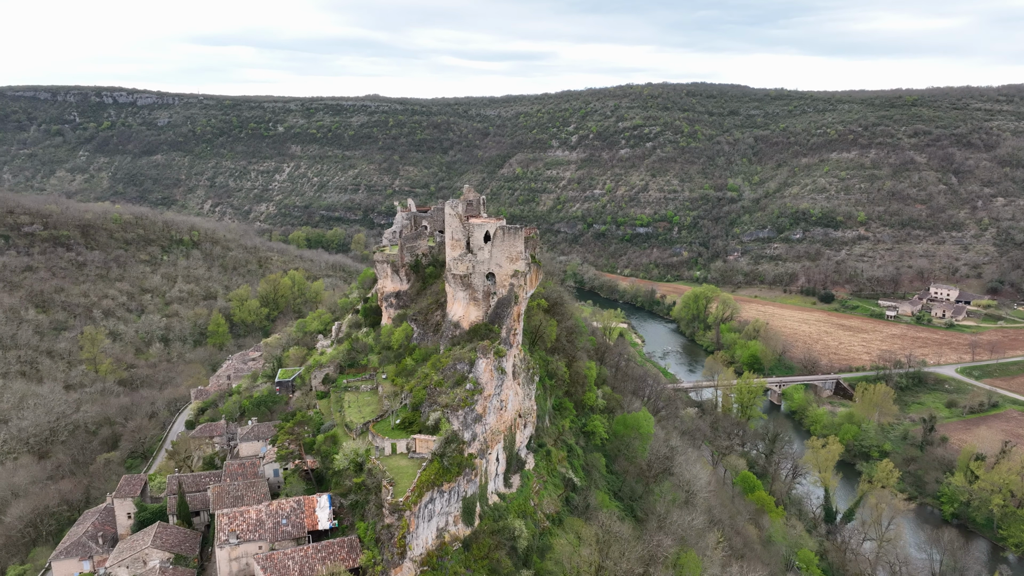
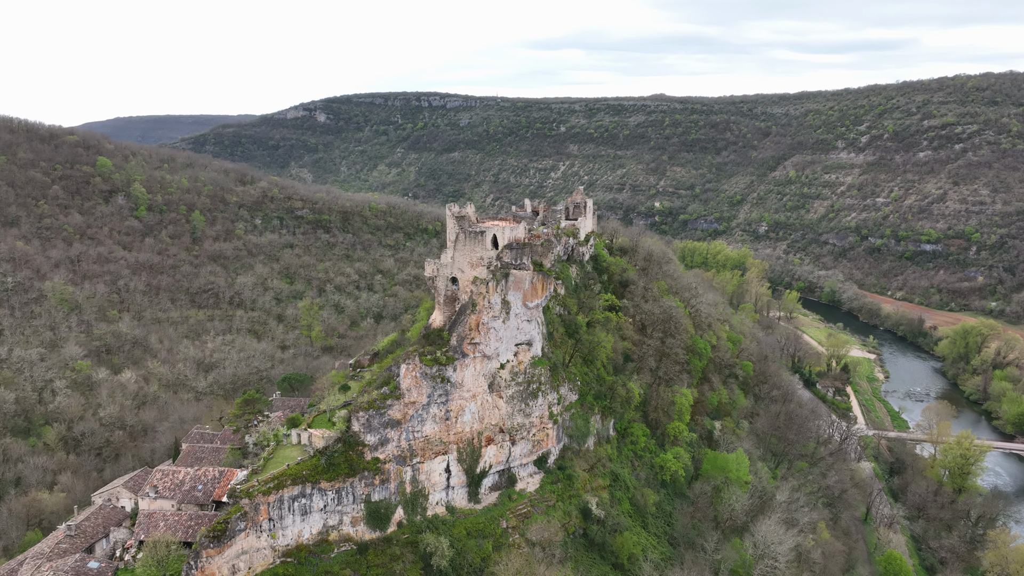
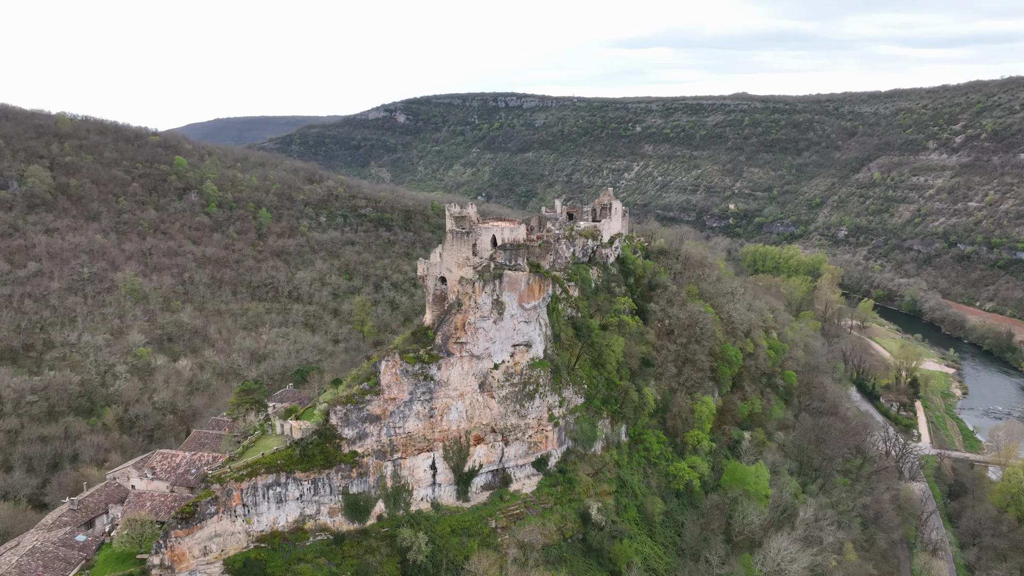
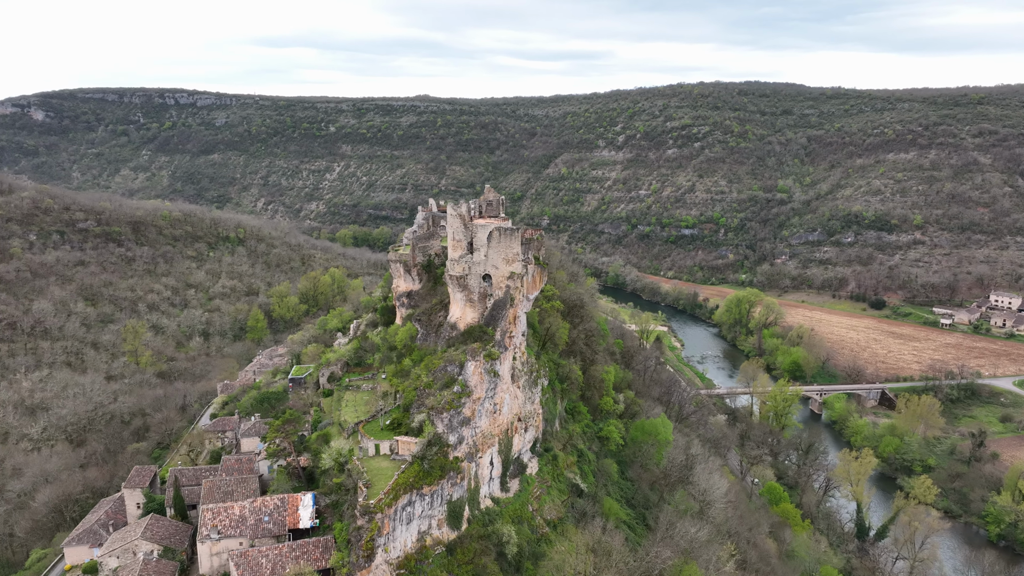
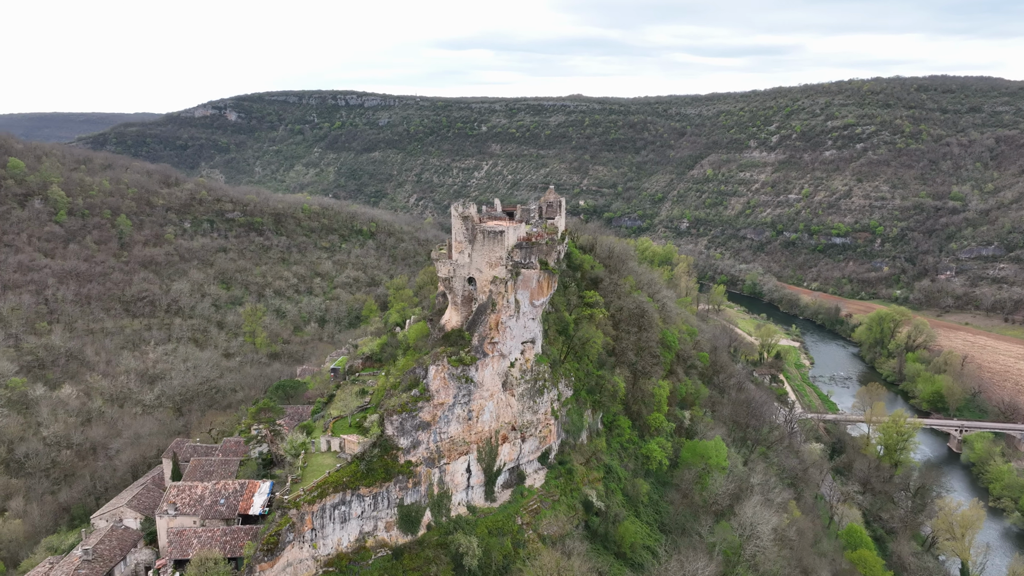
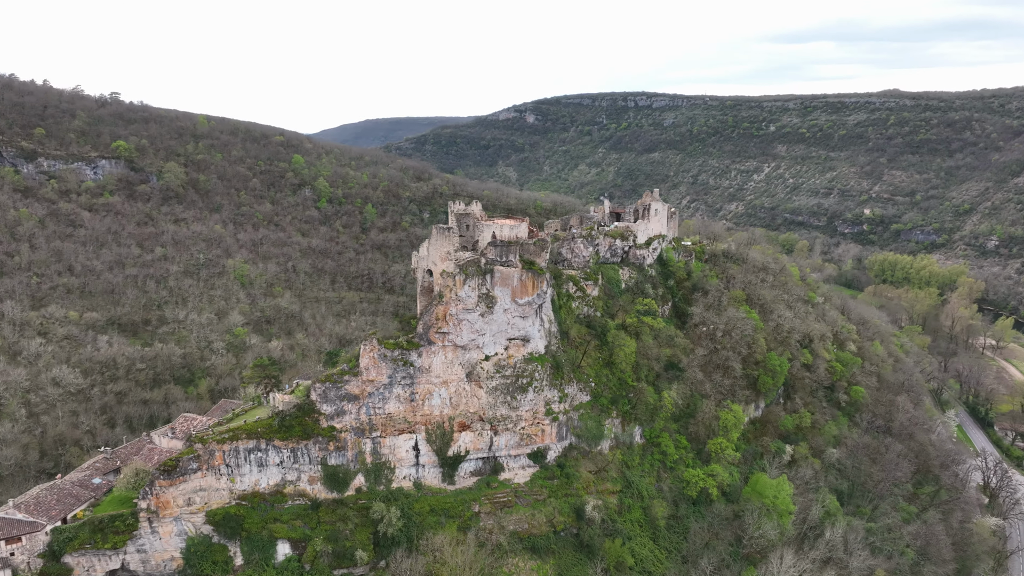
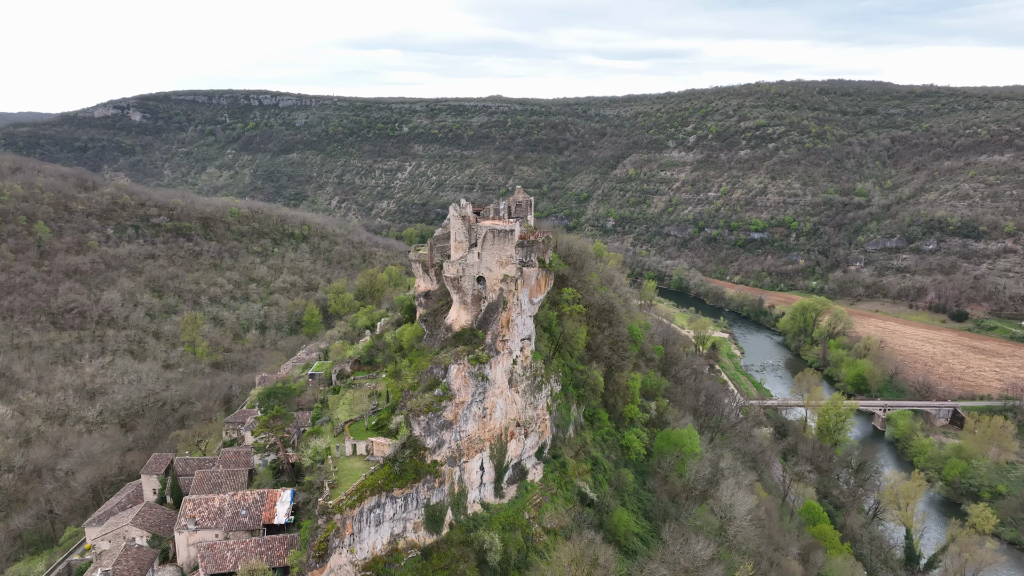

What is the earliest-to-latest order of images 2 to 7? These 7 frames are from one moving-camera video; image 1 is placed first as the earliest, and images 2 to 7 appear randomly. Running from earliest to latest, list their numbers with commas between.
4, 7, 5, 2, 3, 6
